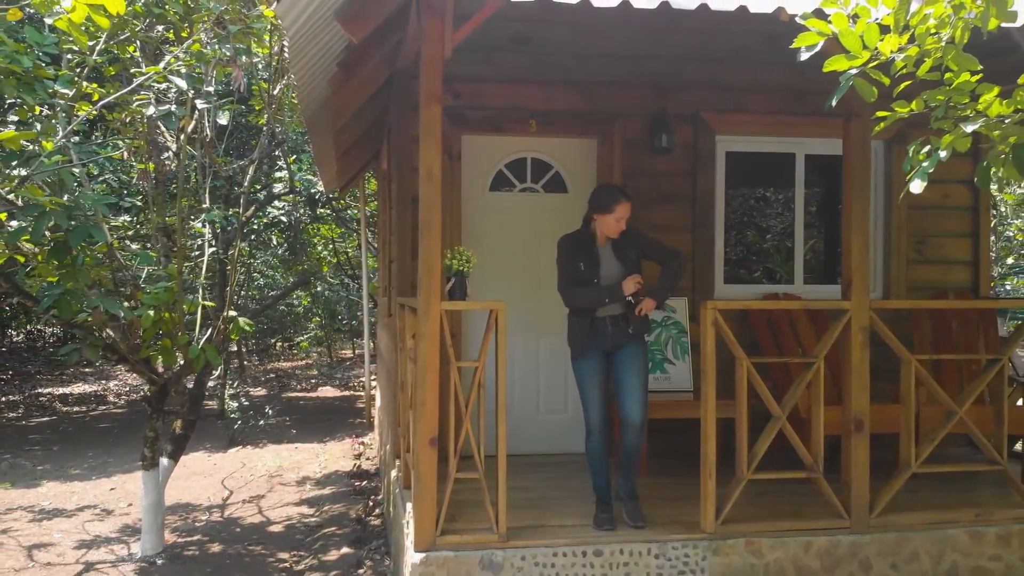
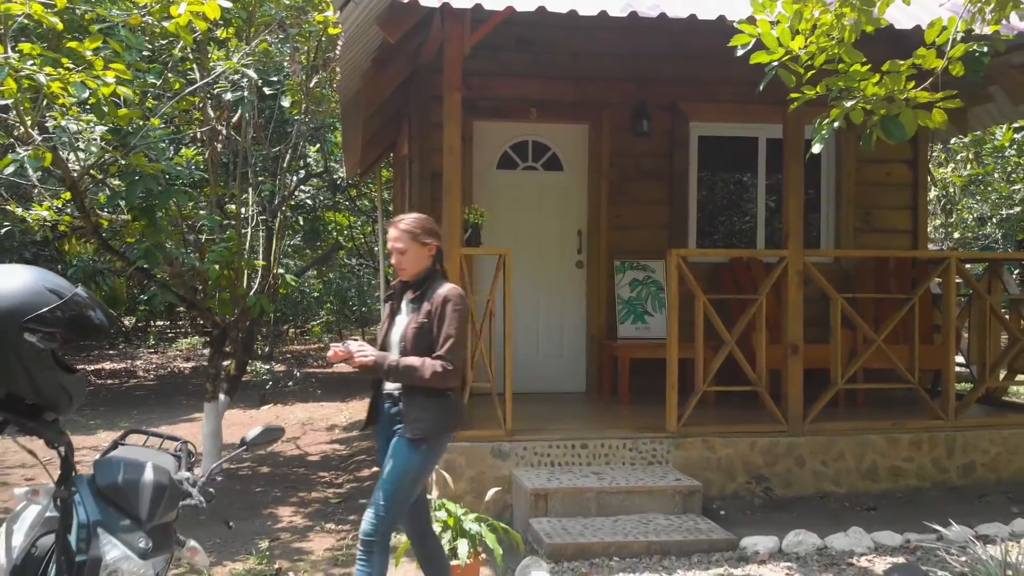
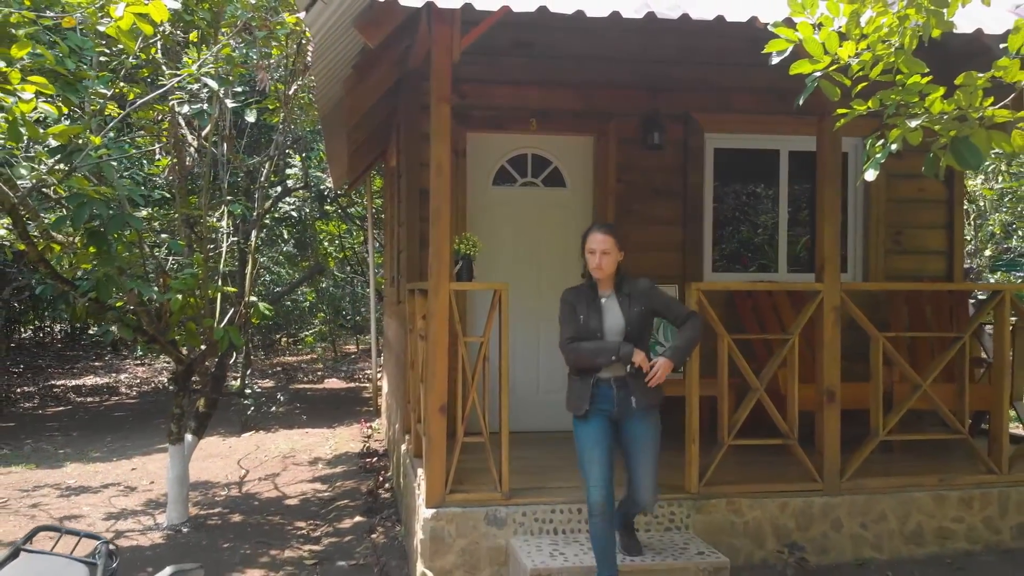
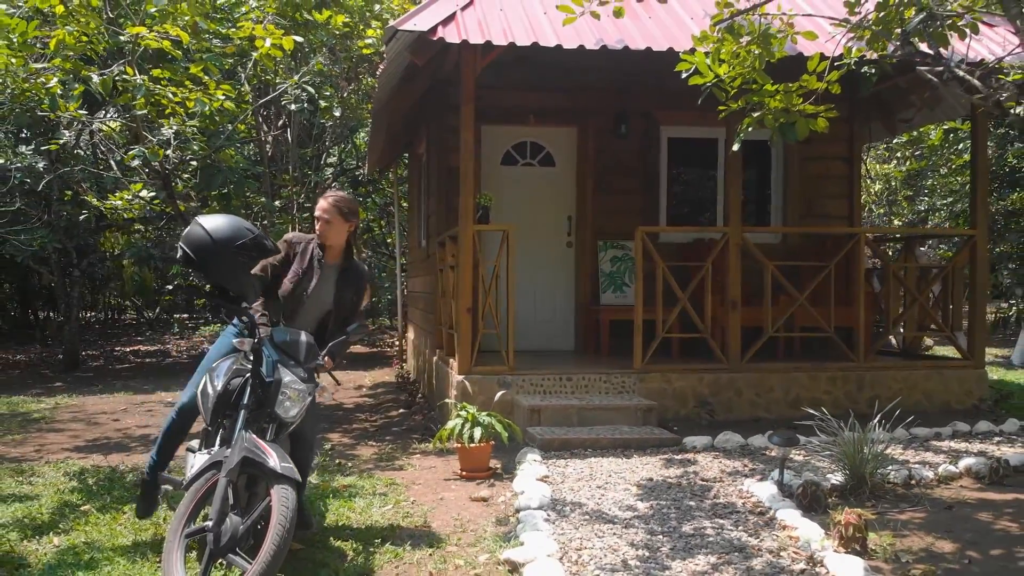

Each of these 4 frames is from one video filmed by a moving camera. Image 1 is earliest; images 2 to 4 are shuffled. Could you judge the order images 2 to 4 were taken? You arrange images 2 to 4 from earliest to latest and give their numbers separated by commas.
3, 2, 4
